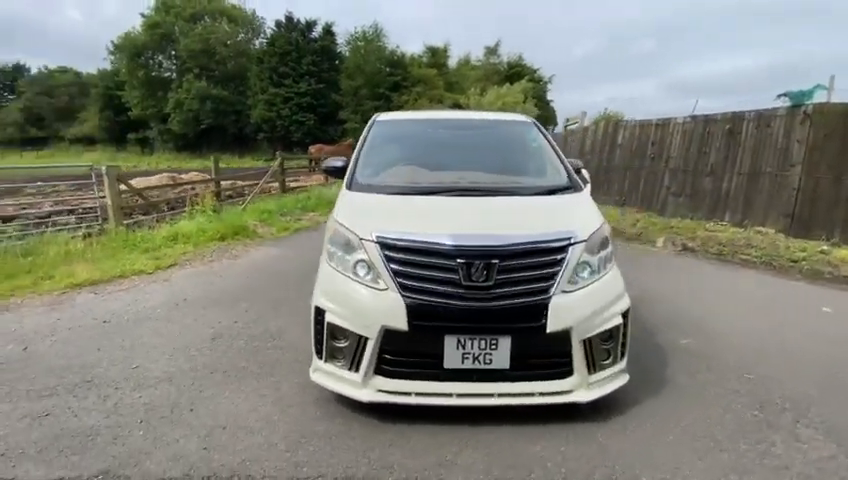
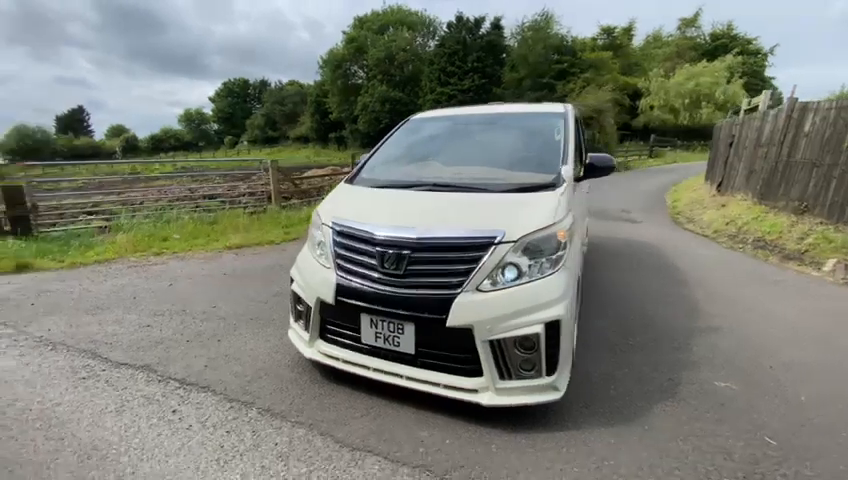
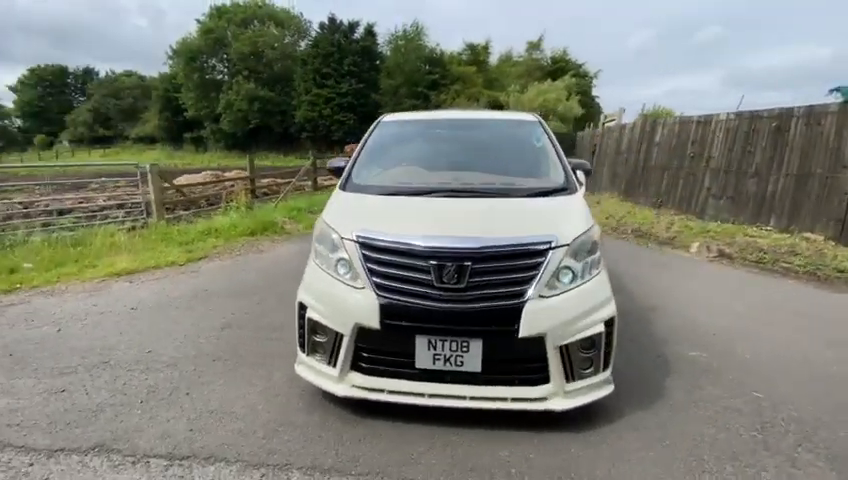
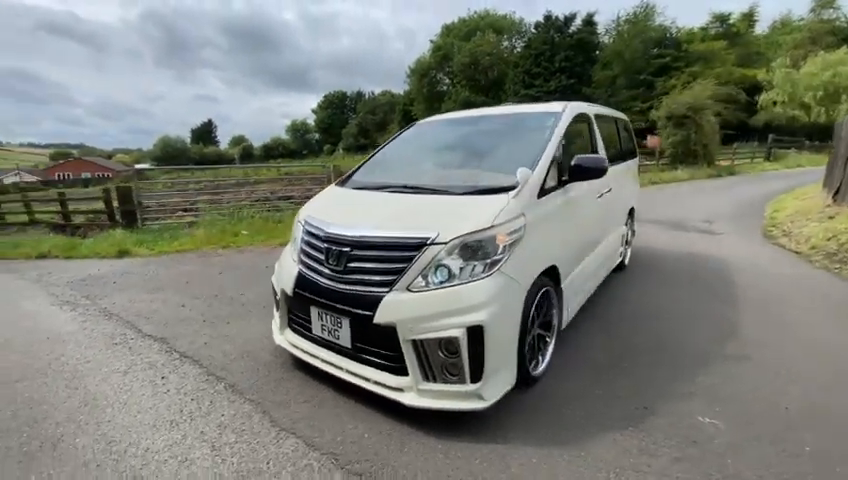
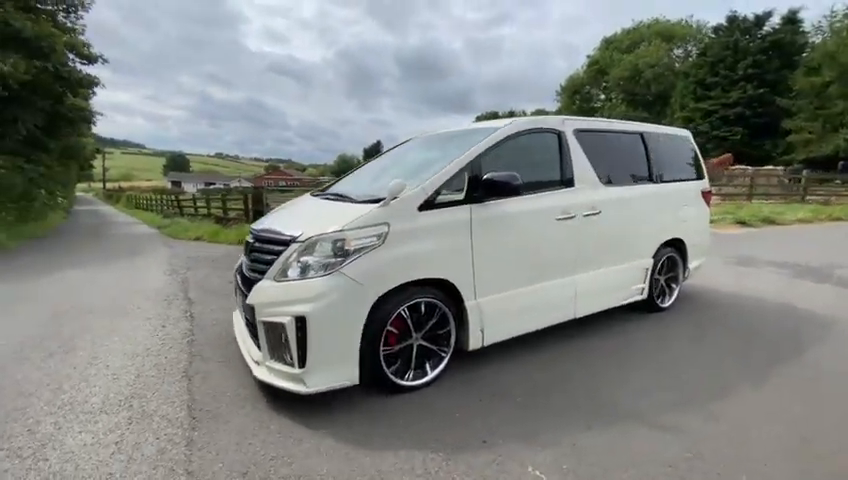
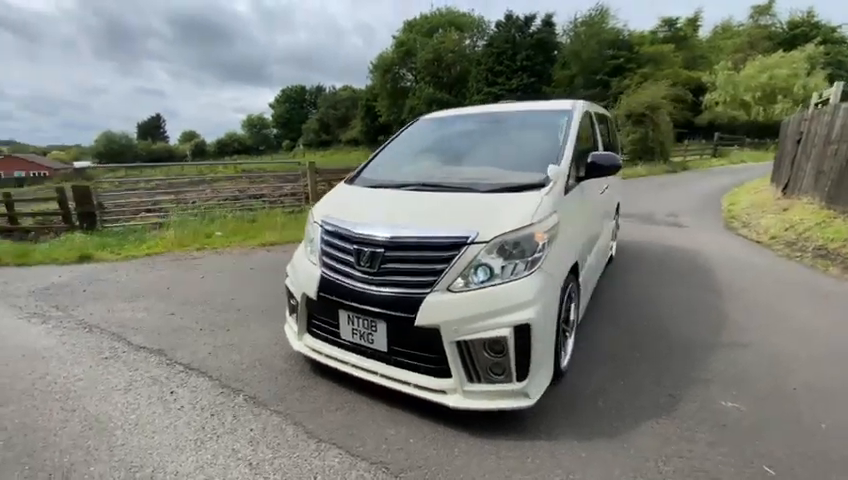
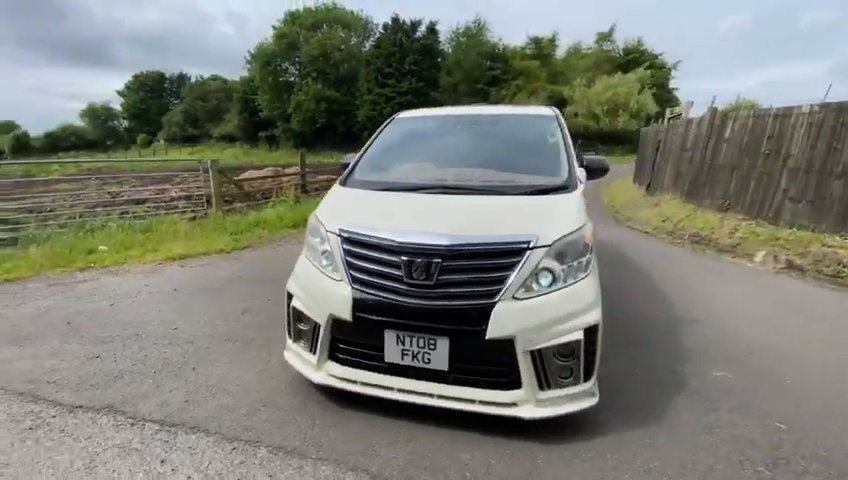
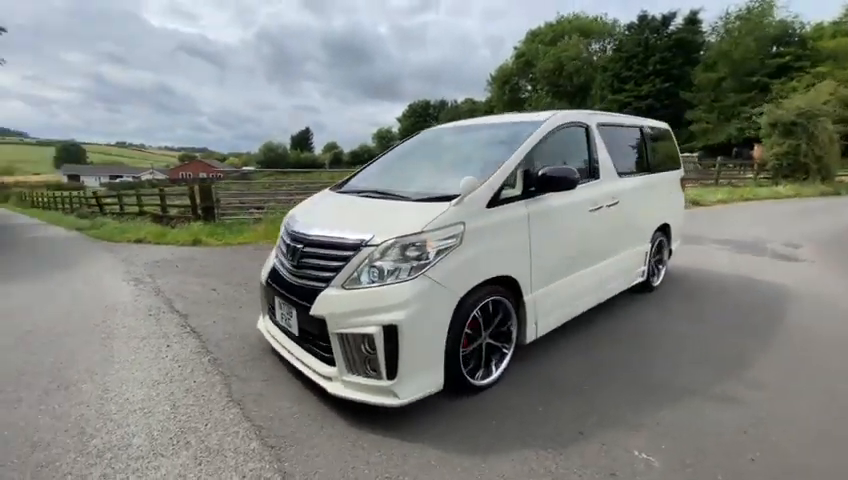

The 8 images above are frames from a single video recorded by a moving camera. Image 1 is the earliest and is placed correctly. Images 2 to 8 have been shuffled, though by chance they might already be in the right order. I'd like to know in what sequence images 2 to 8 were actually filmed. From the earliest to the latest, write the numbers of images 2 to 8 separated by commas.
3, 7, 2, 6, 4, 8, 5
